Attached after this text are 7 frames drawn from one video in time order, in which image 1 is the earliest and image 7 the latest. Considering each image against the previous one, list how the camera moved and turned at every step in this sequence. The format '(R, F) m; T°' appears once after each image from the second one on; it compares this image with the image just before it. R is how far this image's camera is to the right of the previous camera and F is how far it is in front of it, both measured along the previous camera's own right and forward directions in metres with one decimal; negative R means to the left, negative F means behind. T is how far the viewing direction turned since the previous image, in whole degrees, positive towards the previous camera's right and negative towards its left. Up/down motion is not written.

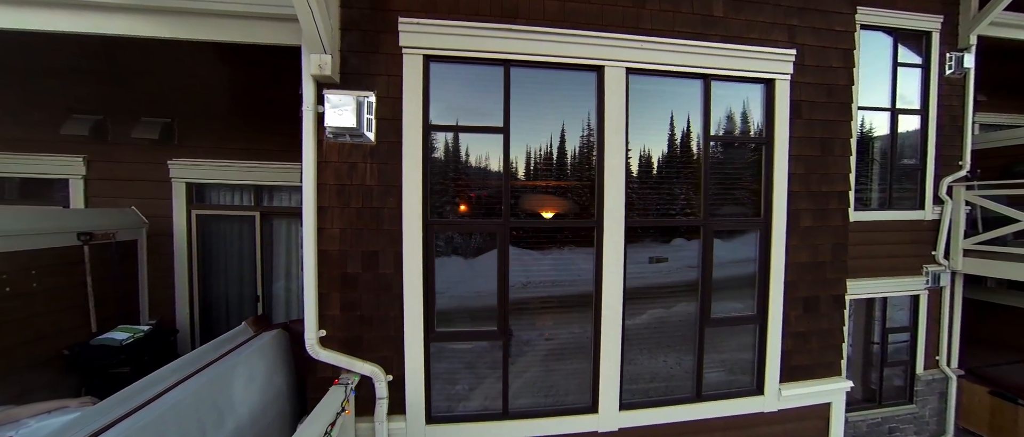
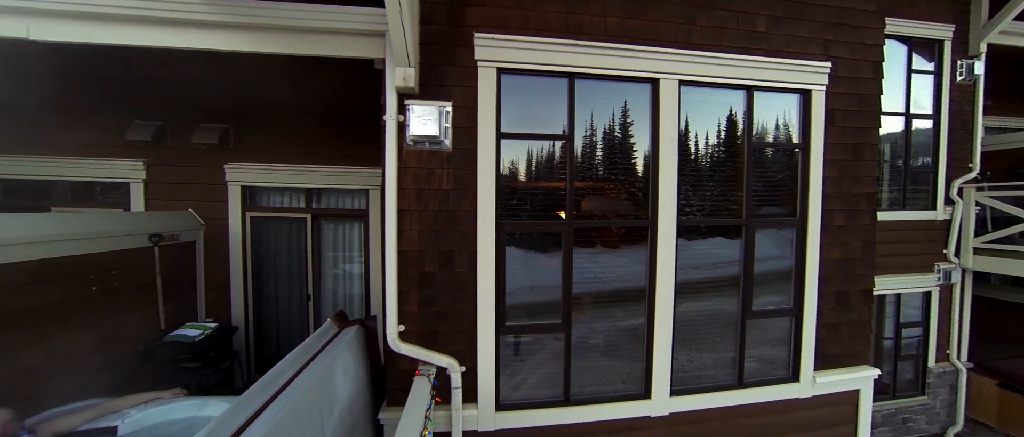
(-0.4, -0.2) m; 0°
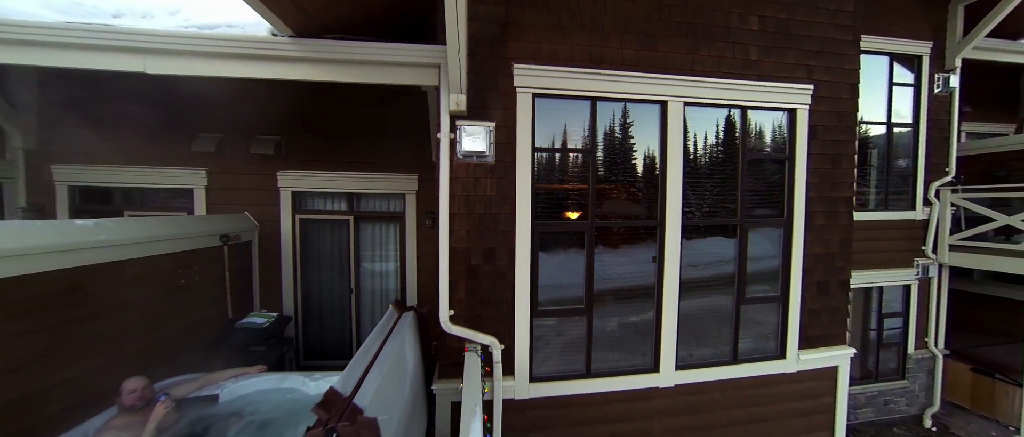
(-0.2, -0.4) m; 0°
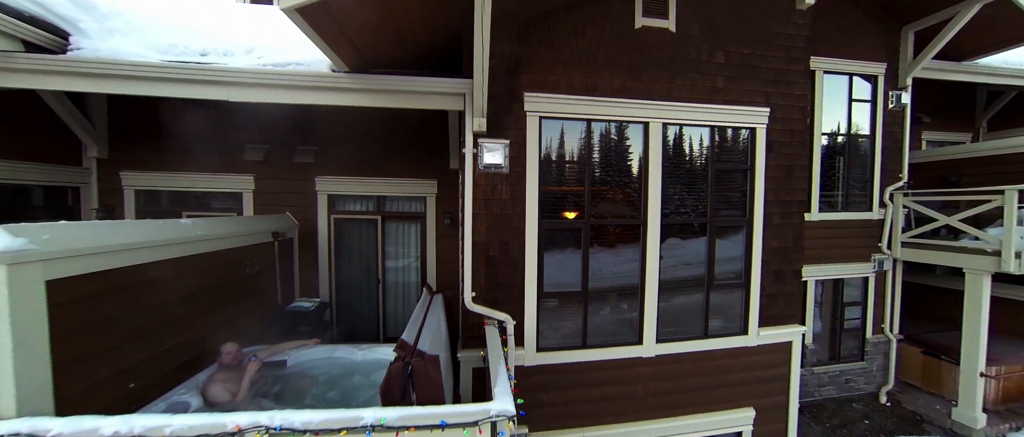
(-0.1, -0.6) m; +1°
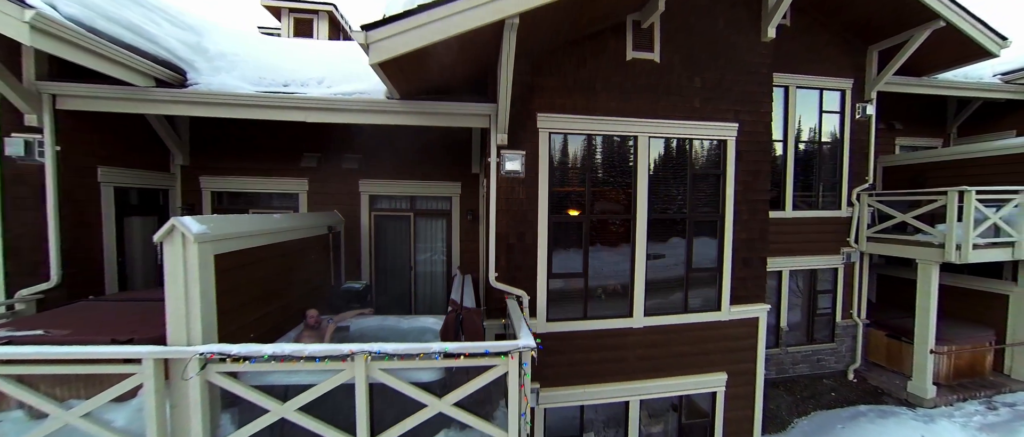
(-0.1, -0.7) m; 0°
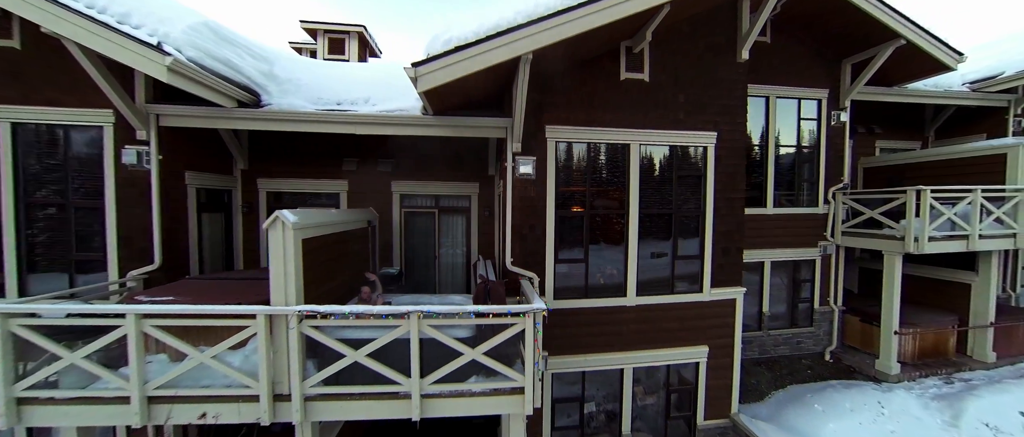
(-0.1, -0.7) m; -1°
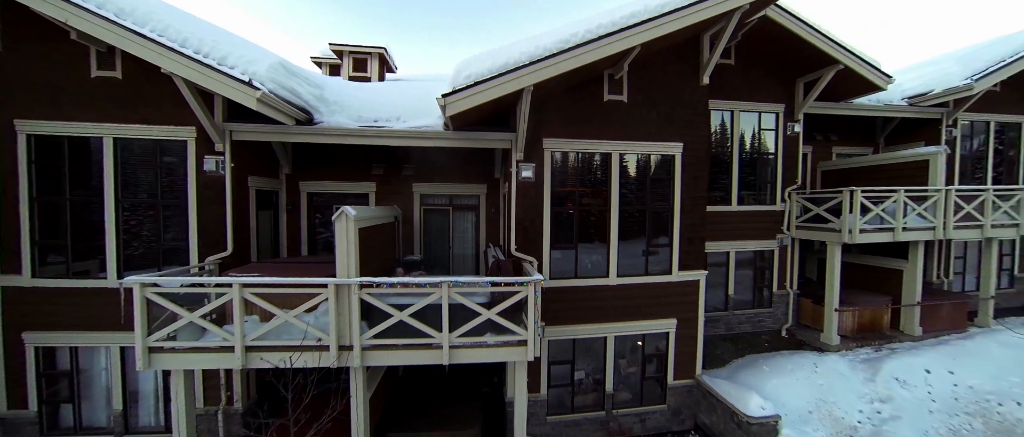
(-0.1, -1.0) m; +1°
